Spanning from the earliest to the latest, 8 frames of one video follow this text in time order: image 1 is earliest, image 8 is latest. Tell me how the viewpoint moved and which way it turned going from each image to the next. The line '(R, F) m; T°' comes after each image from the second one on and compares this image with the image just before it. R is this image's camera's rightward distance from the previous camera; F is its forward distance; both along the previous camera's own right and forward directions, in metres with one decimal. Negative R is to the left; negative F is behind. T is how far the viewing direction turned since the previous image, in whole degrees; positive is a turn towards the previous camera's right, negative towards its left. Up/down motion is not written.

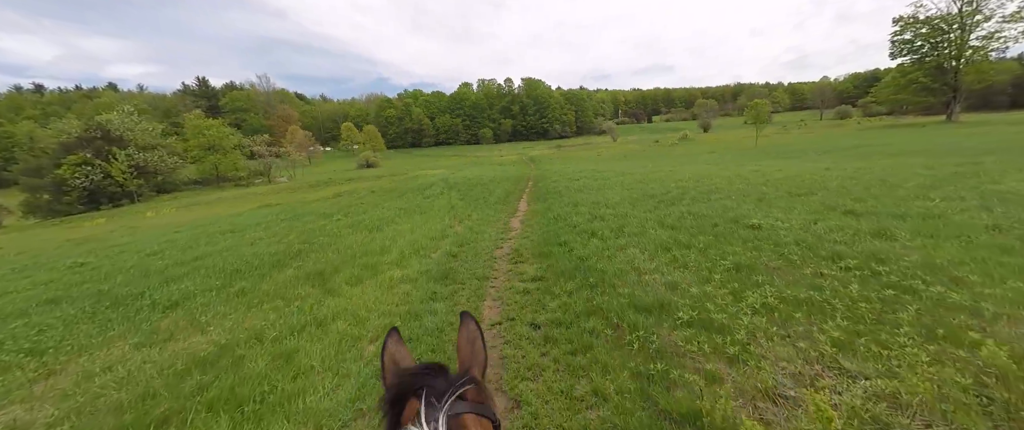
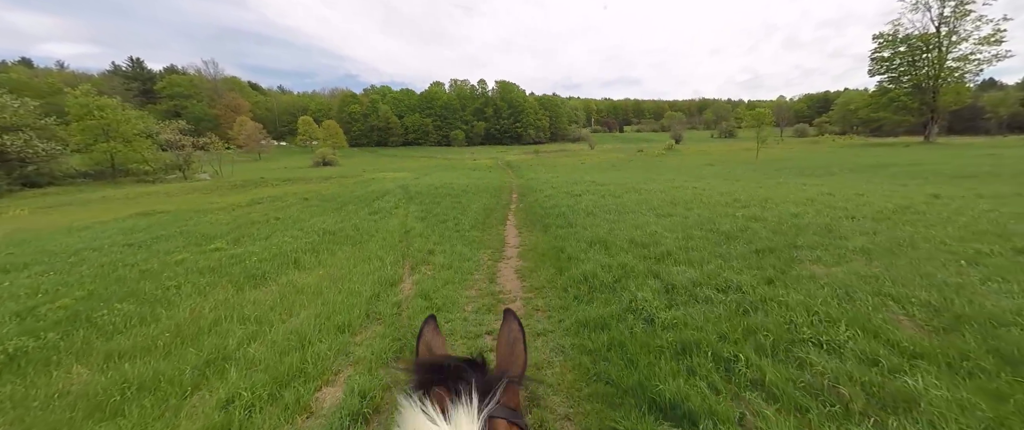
(-0.4, +5.3) m; +5°
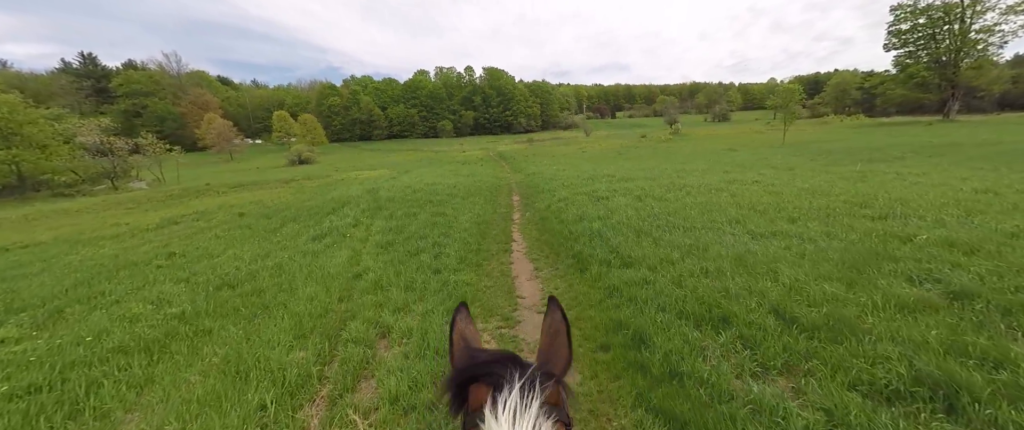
(-0.4, +4.3) m; +1°
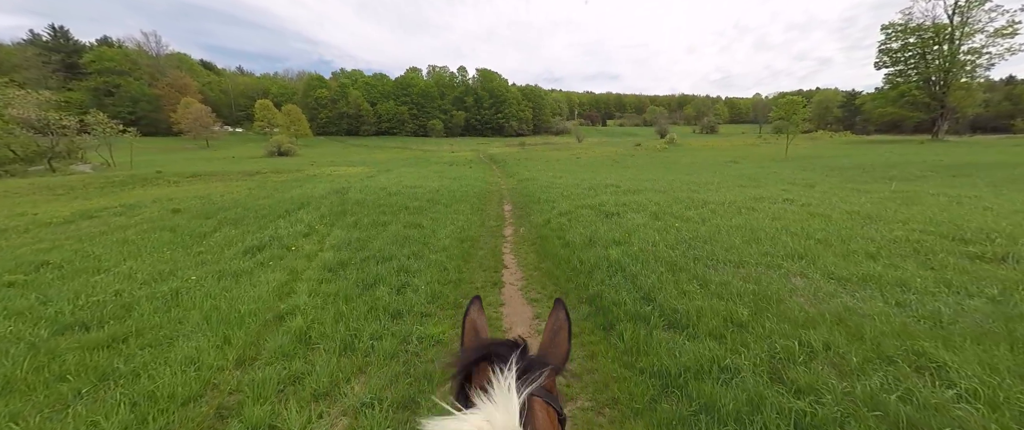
(-0.1, +2.1) m; +2°
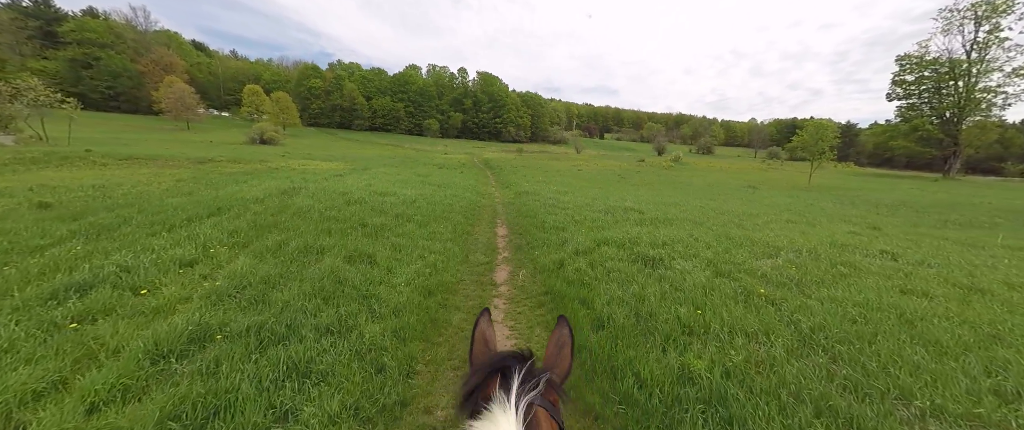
(-0.1, +3.2) m; +1°
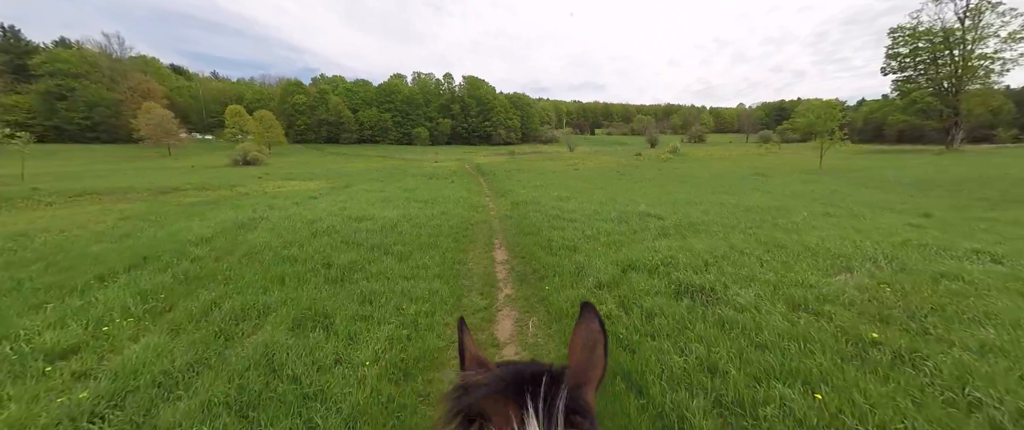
(0.0, +1.7) m; +1°
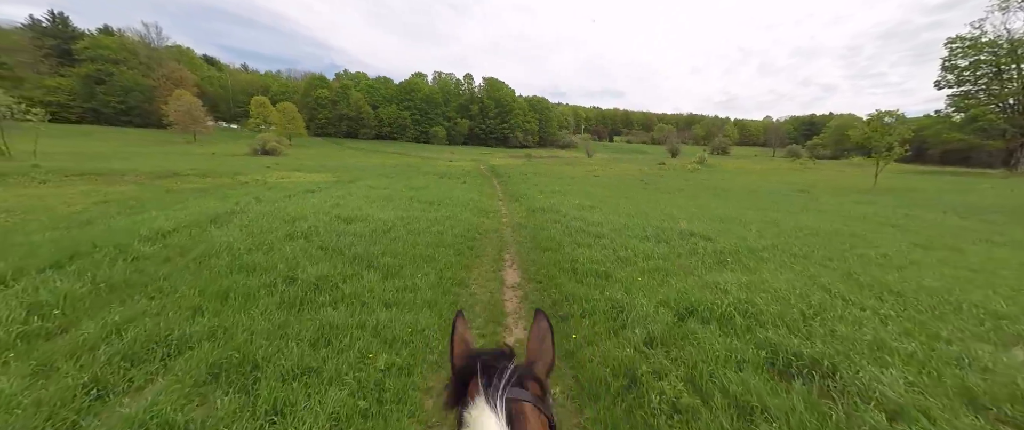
(-0.1, +1.7) m; -2°
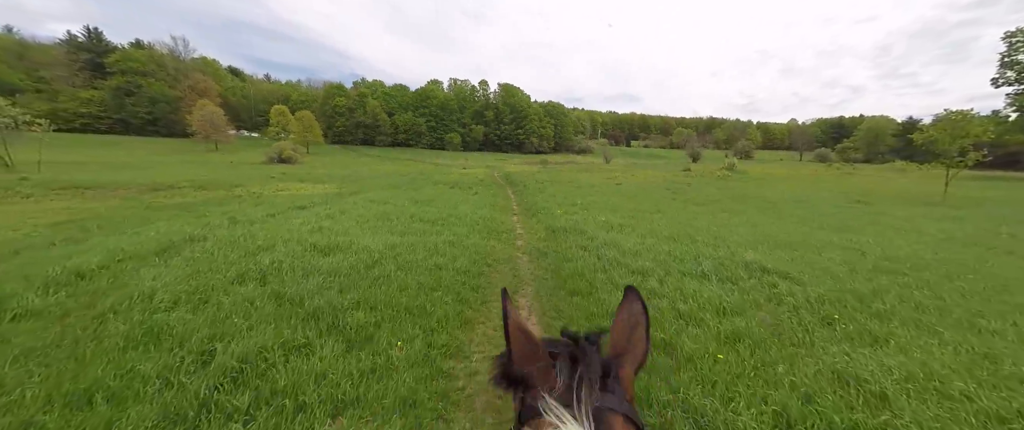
(0.0, +1.9) m; -2°
